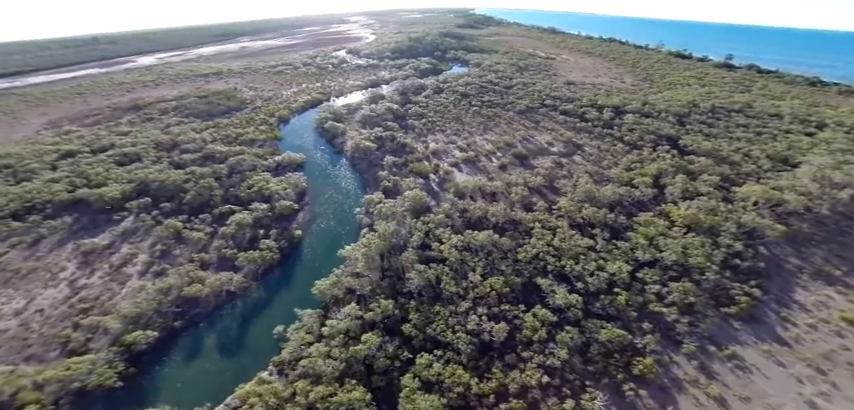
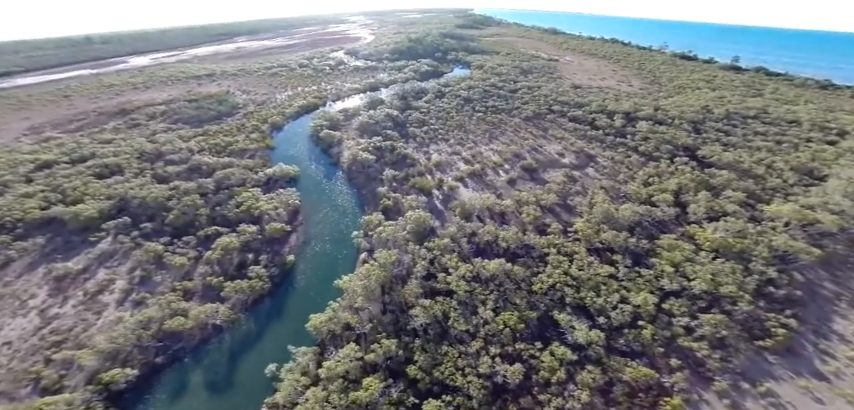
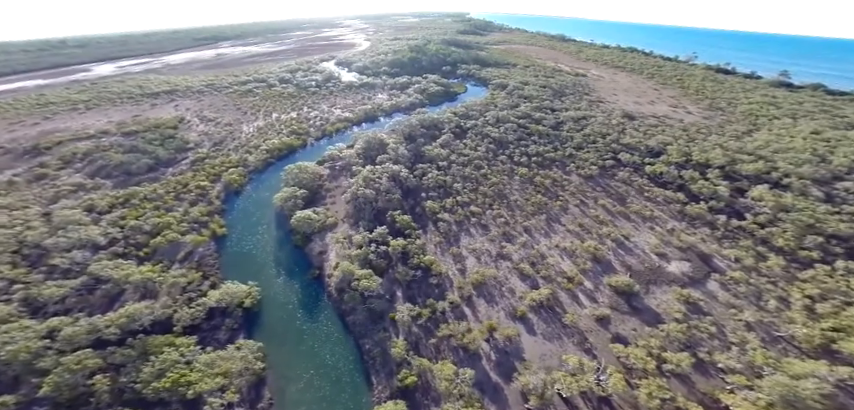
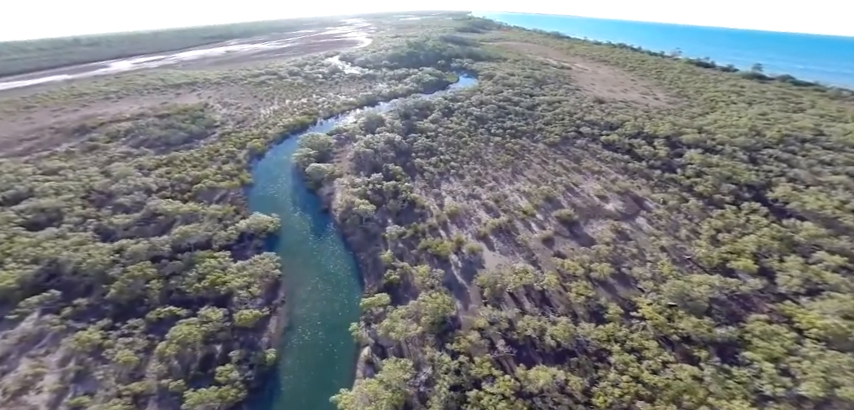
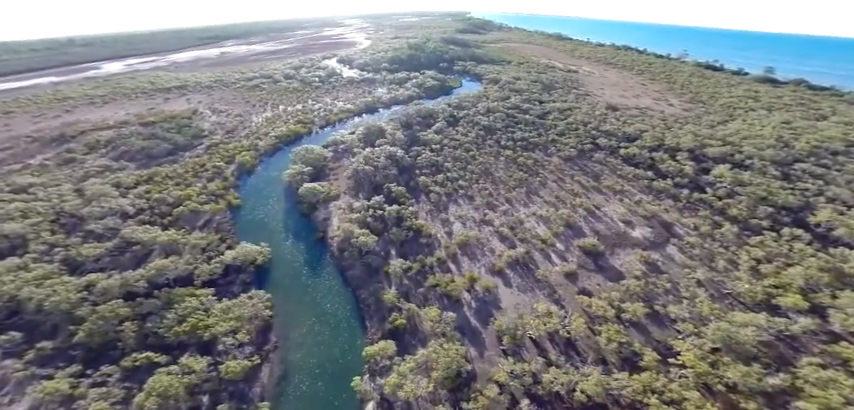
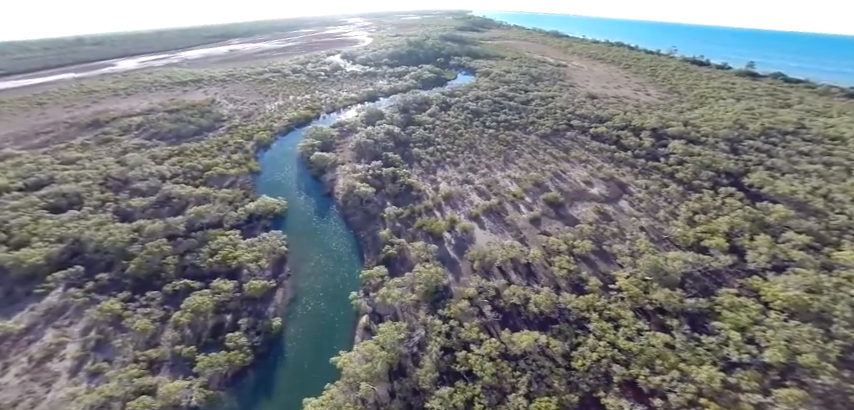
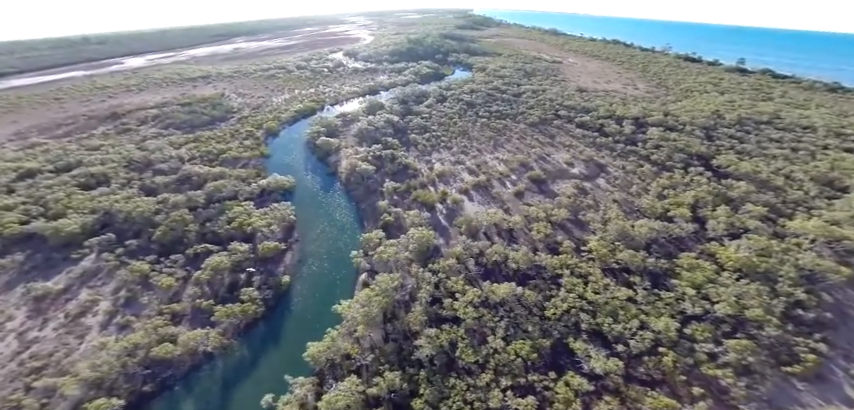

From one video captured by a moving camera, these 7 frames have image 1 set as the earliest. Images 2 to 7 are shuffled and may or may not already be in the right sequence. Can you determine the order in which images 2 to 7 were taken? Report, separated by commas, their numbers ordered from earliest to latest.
2, 7, 6, 4, 5, 3
